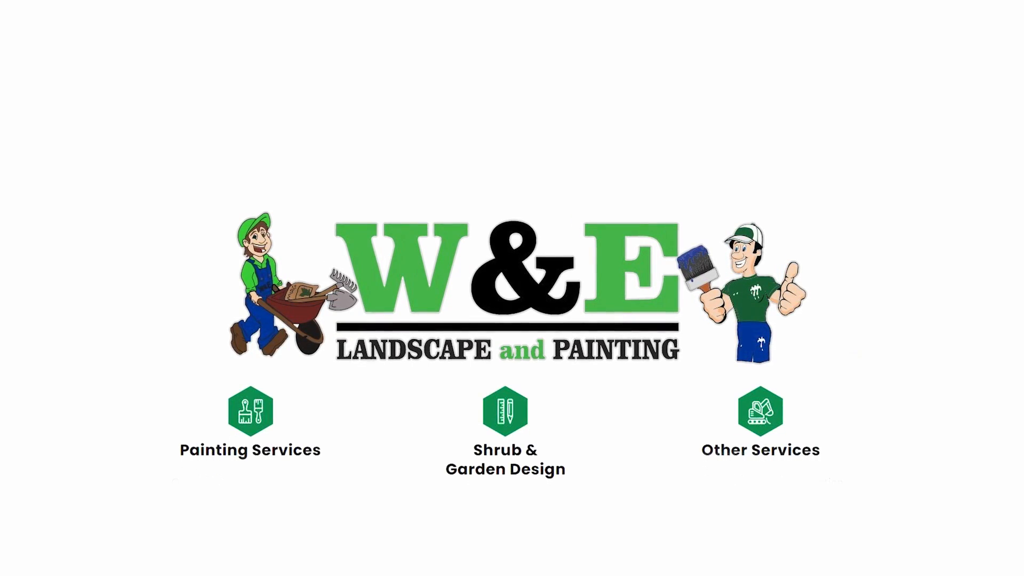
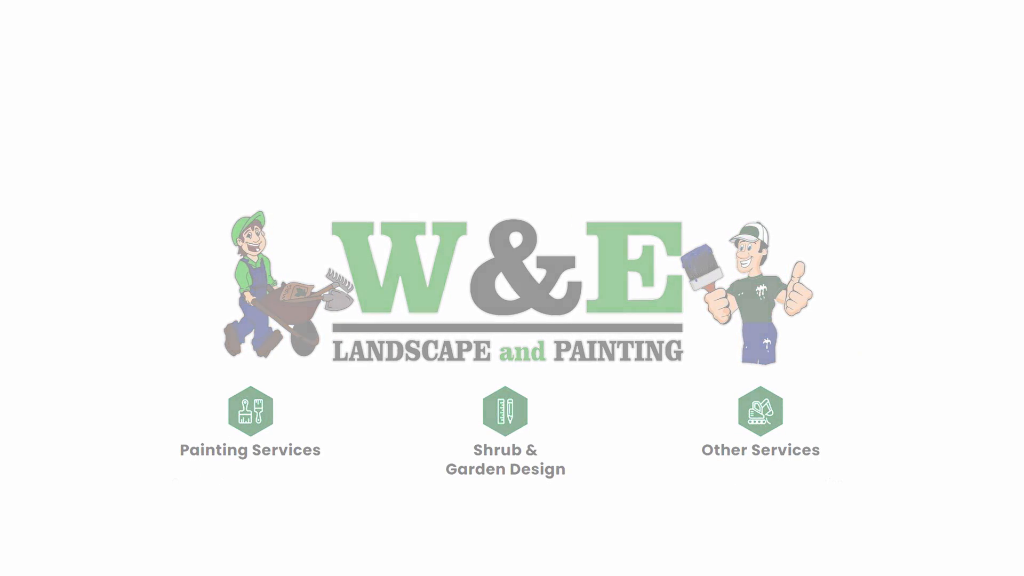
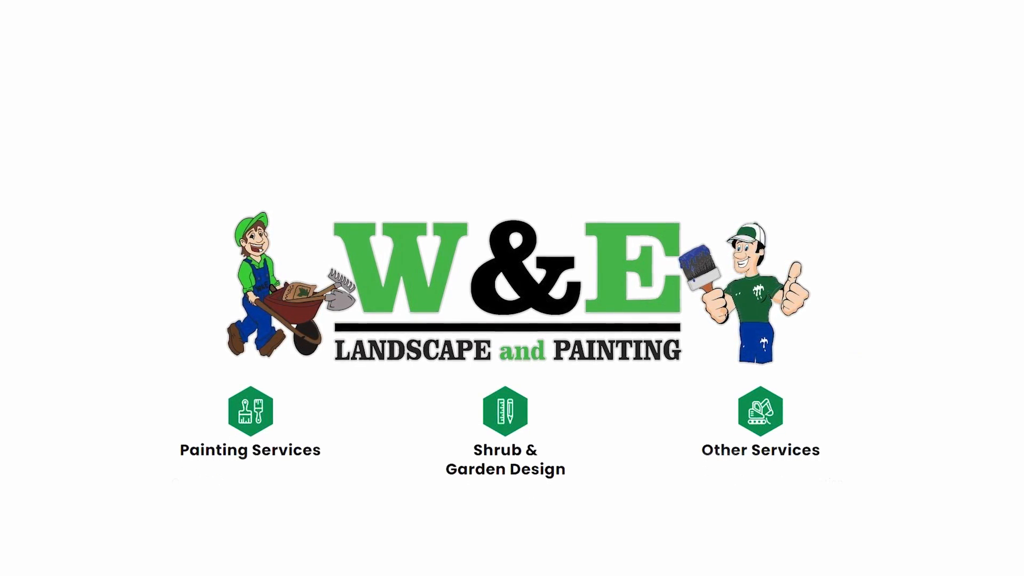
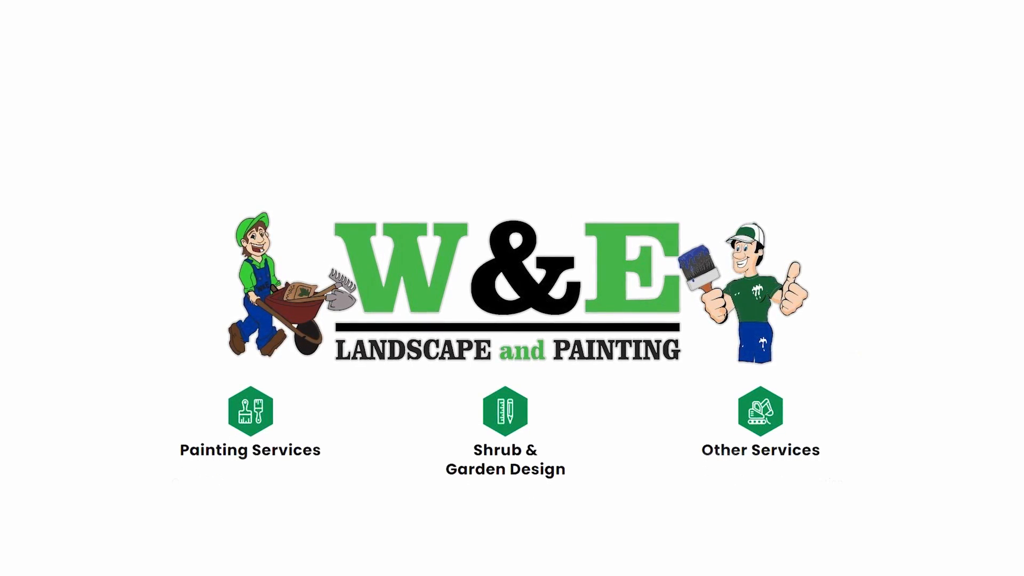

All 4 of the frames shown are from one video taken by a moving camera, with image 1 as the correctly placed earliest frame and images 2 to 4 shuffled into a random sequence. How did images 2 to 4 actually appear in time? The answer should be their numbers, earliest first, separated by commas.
4, 3, 2
